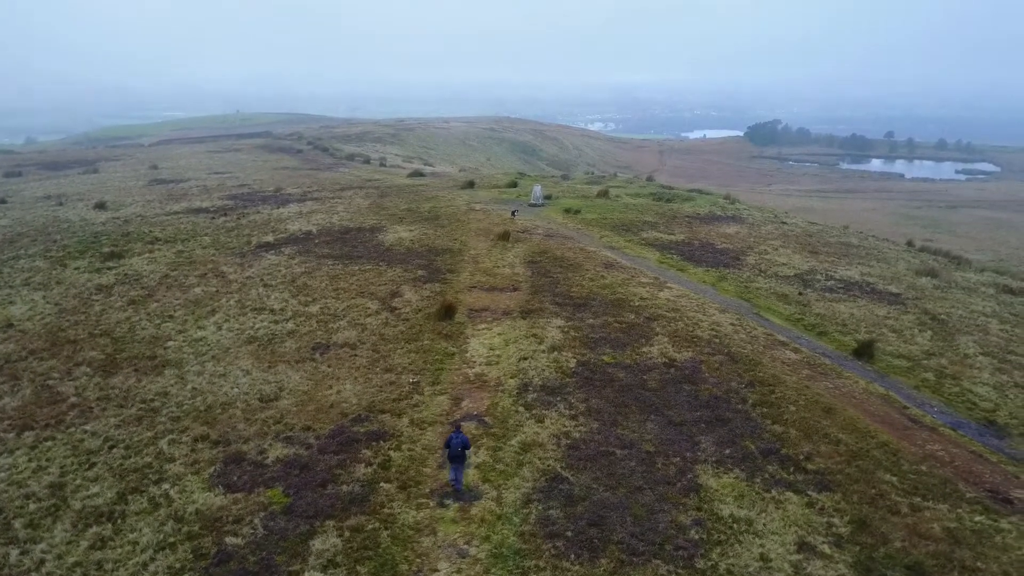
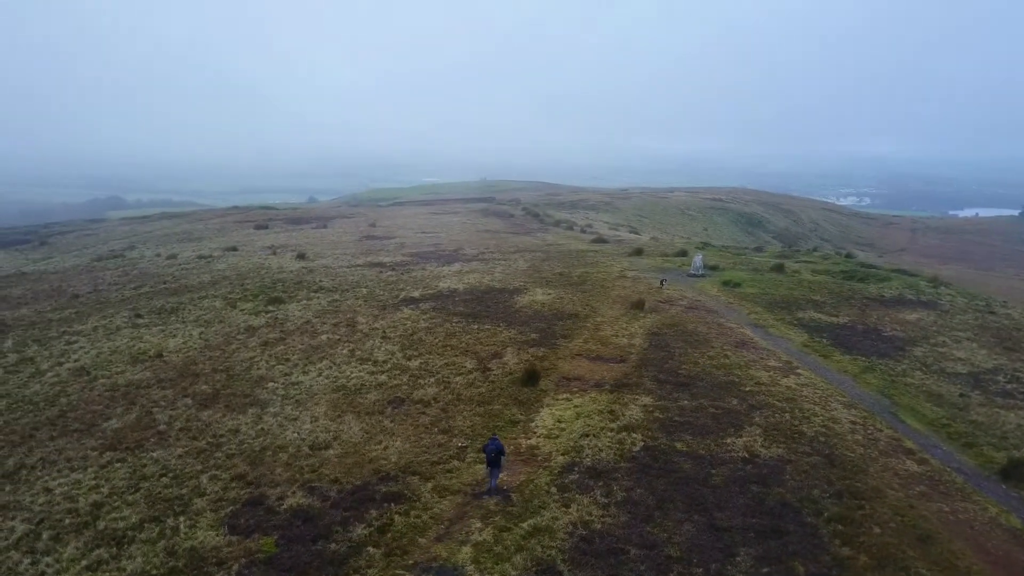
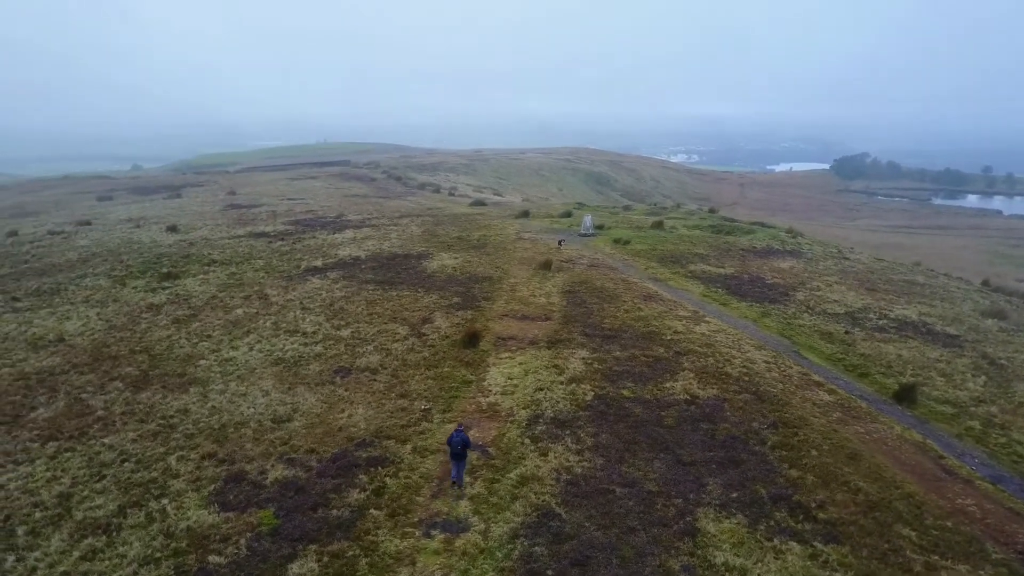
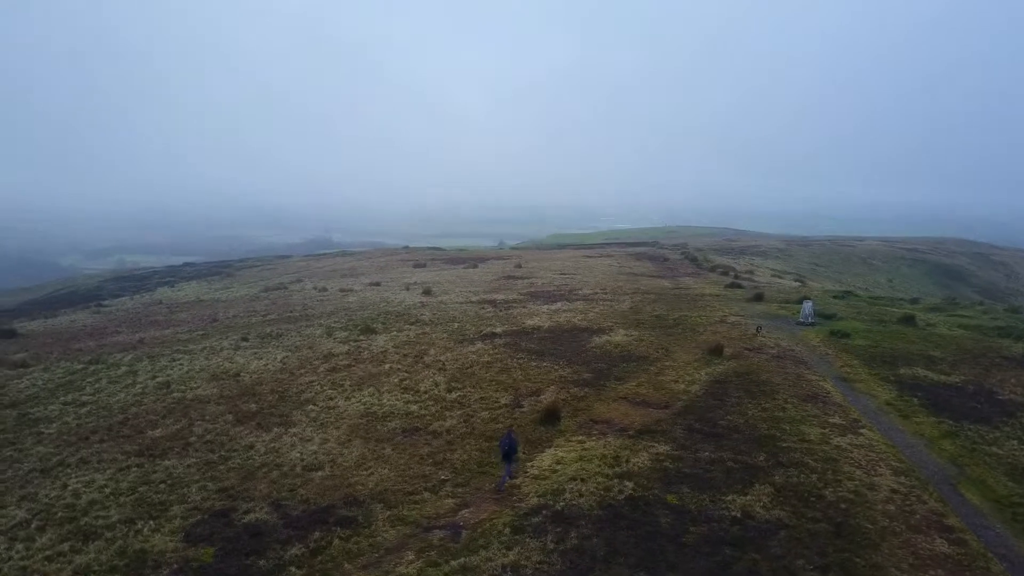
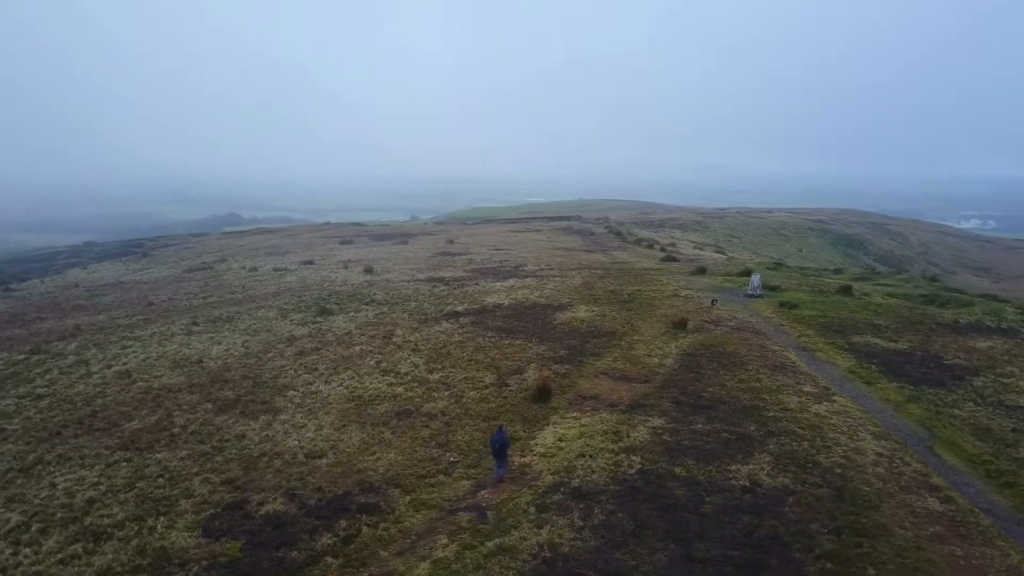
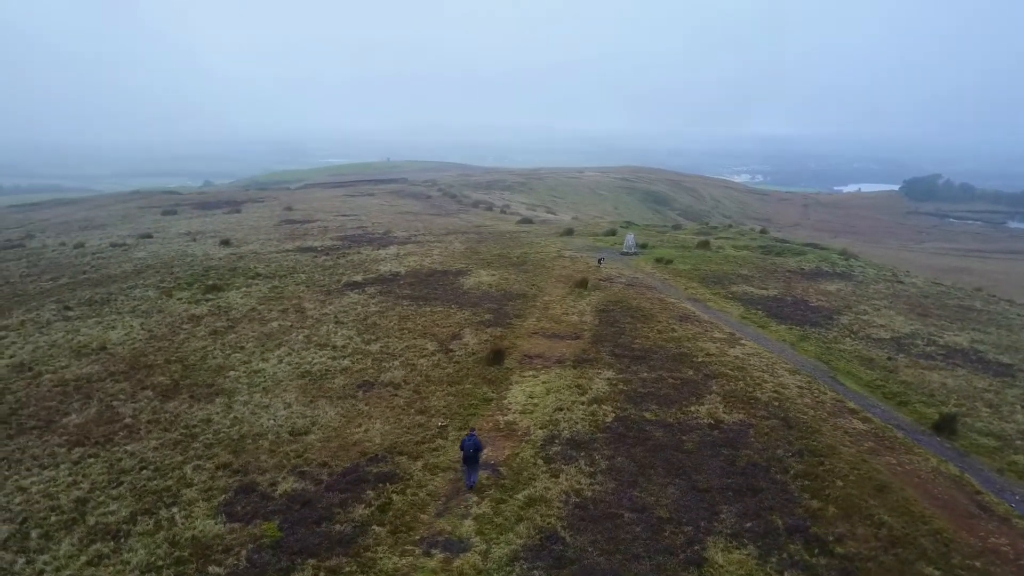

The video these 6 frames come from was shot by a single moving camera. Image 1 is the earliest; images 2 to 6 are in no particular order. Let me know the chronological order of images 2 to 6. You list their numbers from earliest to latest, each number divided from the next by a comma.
3, 6, 2, 5, 4
